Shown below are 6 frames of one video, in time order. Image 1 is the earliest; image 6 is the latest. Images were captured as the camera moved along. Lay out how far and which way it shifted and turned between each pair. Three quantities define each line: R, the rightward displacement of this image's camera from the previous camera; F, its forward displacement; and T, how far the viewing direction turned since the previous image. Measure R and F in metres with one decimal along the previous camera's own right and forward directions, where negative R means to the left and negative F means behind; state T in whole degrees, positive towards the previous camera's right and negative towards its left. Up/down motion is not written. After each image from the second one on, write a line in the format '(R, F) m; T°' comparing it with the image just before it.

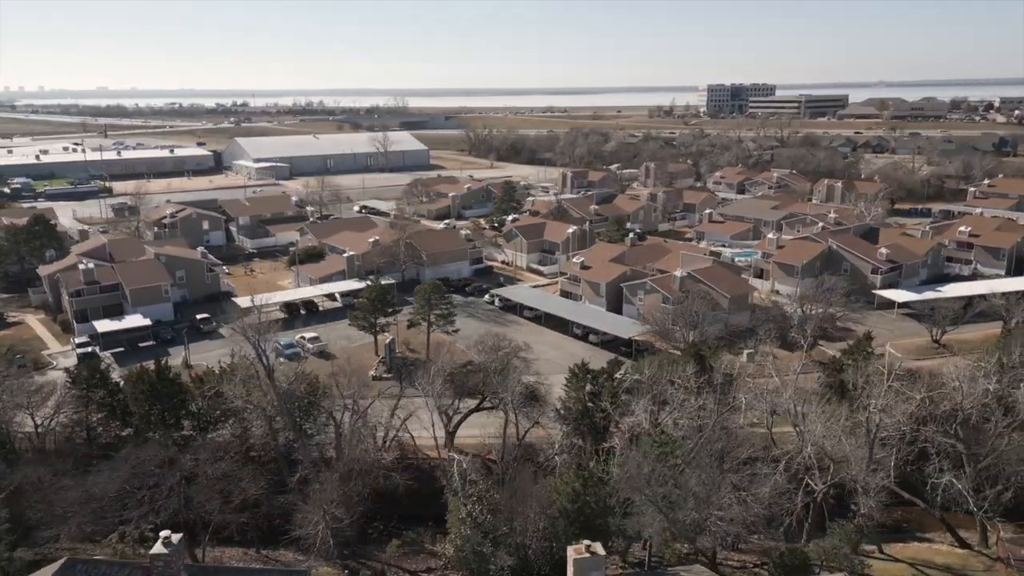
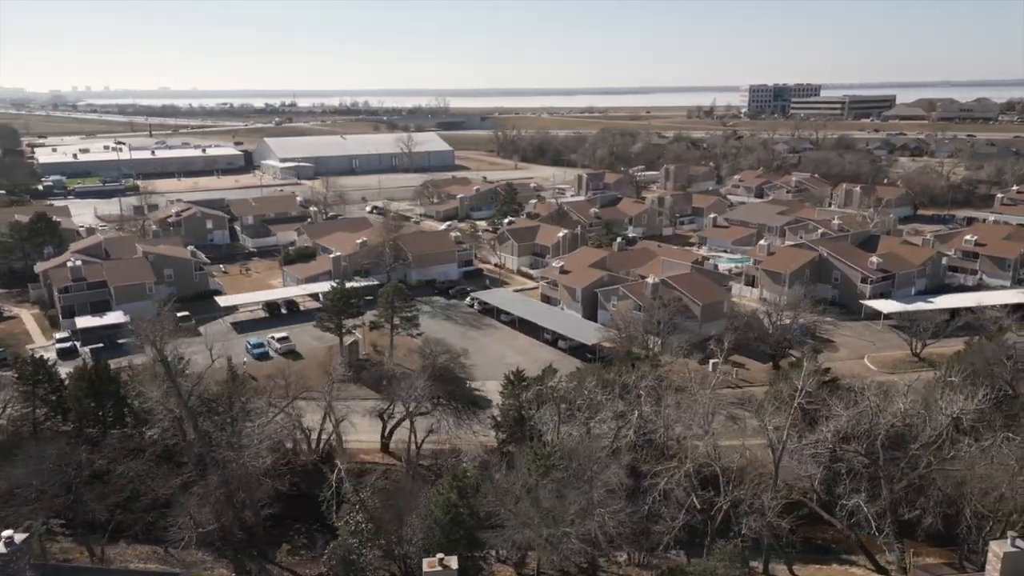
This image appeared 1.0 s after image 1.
(+2.3, +0.1) m; -3°
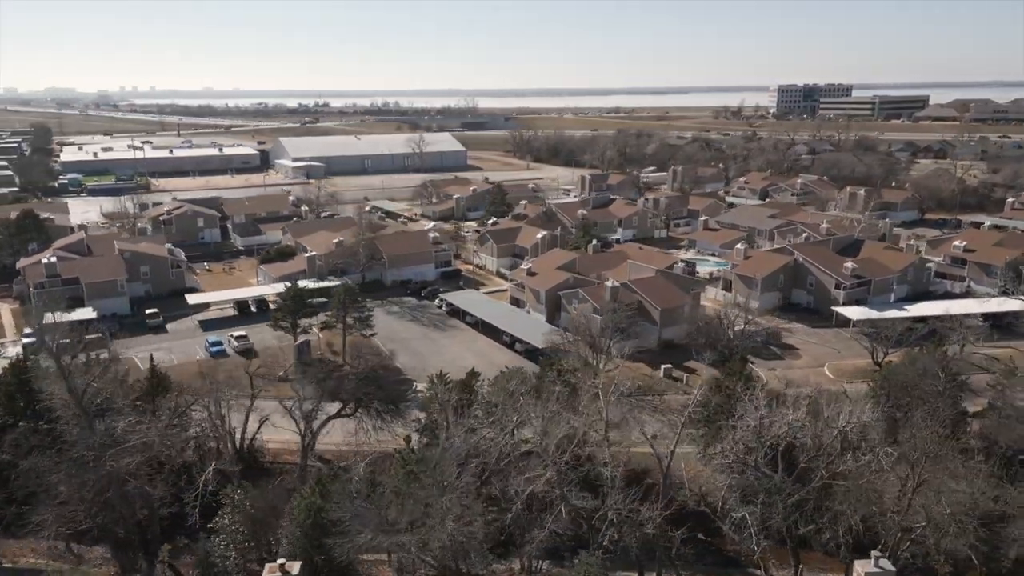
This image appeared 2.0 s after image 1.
(+2.3, +0.2) m; -2°
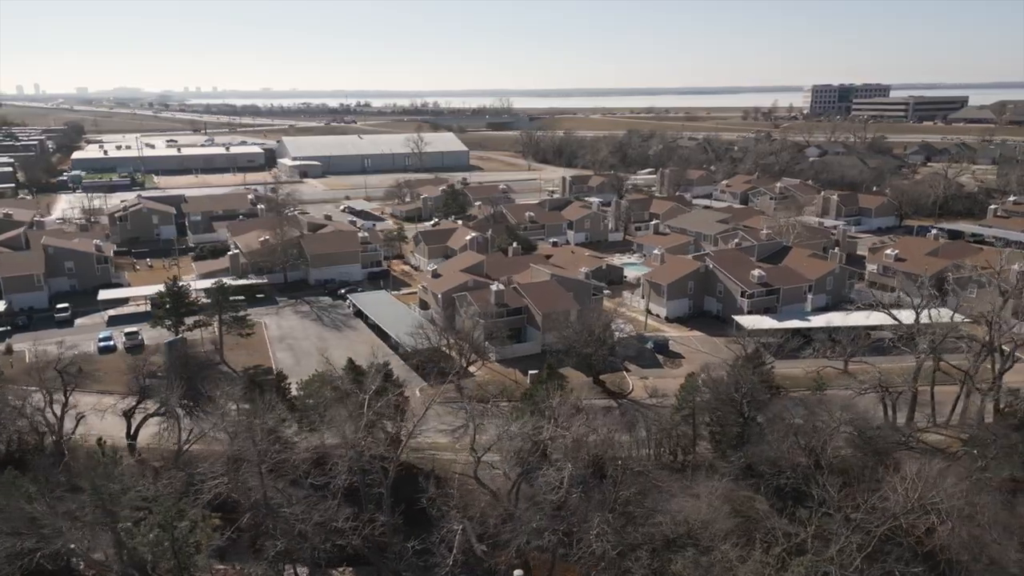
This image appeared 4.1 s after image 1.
(+4.9, +0.3) m; -3°
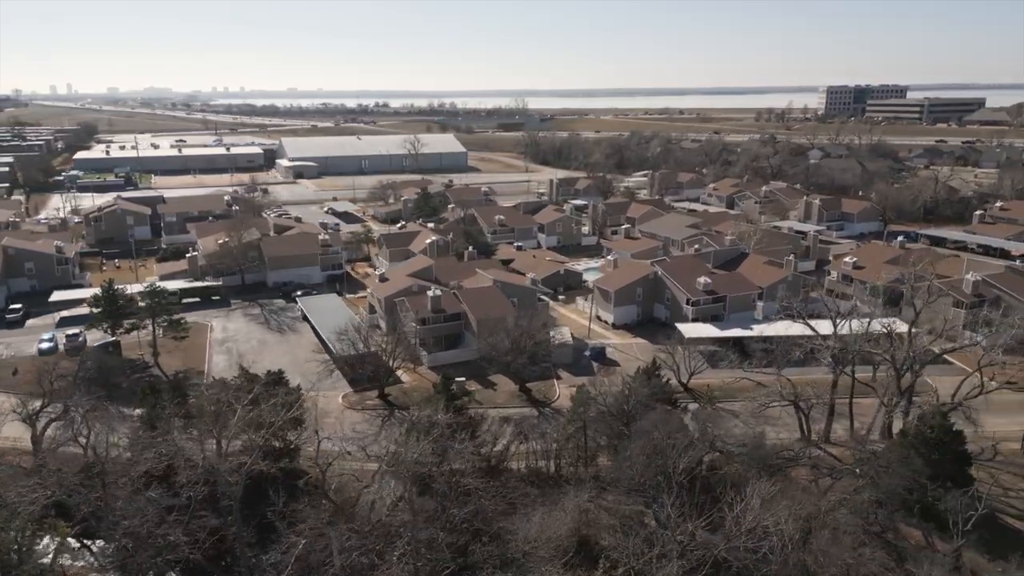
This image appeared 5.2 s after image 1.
(+2.5, +0.2) m; -2°
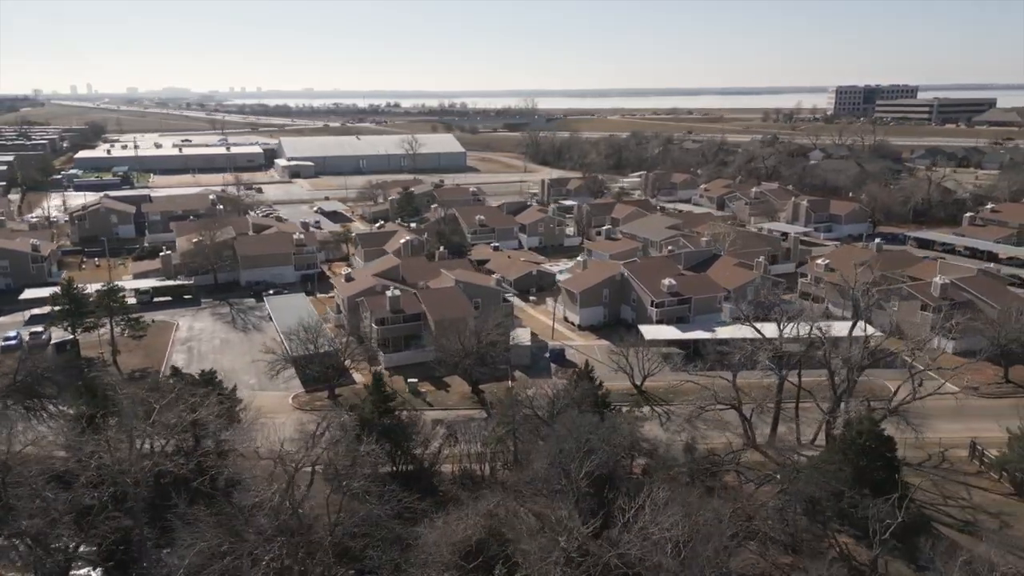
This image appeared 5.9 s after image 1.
(+1.6, +0.2) m; -1°
